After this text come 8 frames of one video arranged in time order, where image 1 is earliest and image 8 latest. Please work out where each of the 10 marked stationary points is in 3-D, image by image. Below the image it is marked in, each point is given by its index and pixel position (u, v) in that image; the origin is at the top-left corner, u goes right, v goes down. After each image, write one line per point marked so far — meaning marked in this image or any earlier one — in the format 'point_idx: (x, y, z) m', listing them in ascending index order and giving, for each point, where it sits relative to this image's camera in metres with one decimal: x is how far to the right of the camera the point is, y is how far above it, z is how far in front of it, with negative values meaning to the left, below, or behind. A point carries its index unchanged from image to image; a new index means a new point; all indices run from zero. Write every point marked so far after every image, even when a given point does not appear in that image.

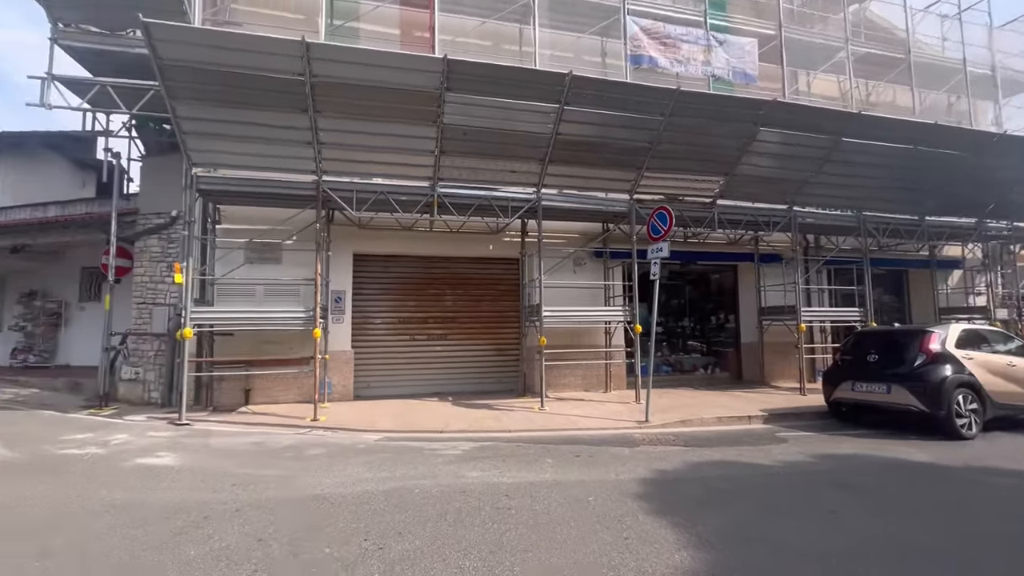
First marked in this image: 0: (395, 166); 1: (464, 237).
0: (-2.5, +2.6, +10.2) m
1: (-1.3, +1.3, +12.6) m
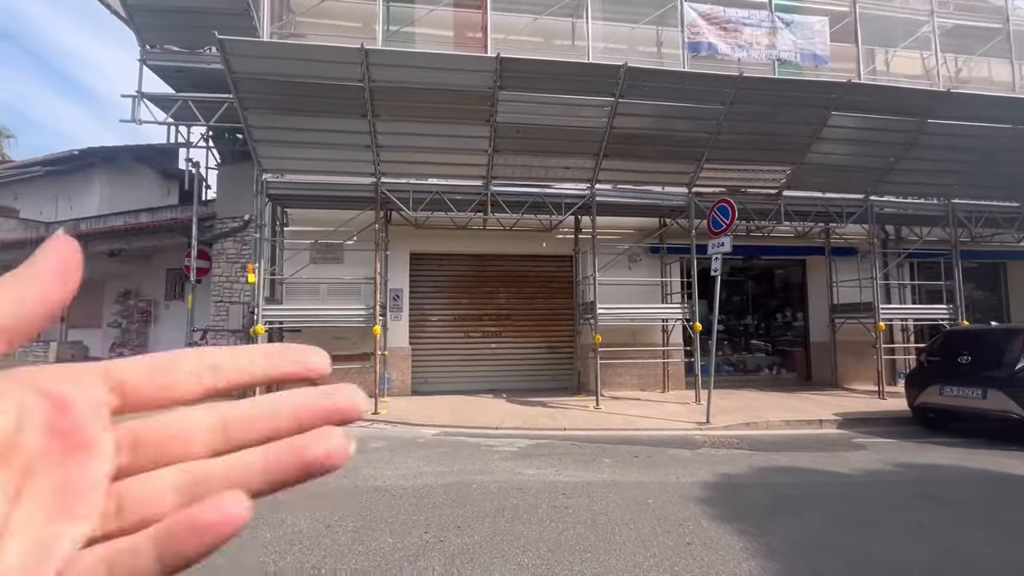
0: (-1.4, +2.7, +10.4) m
1: (+0.1, +1.4, +12.6) m
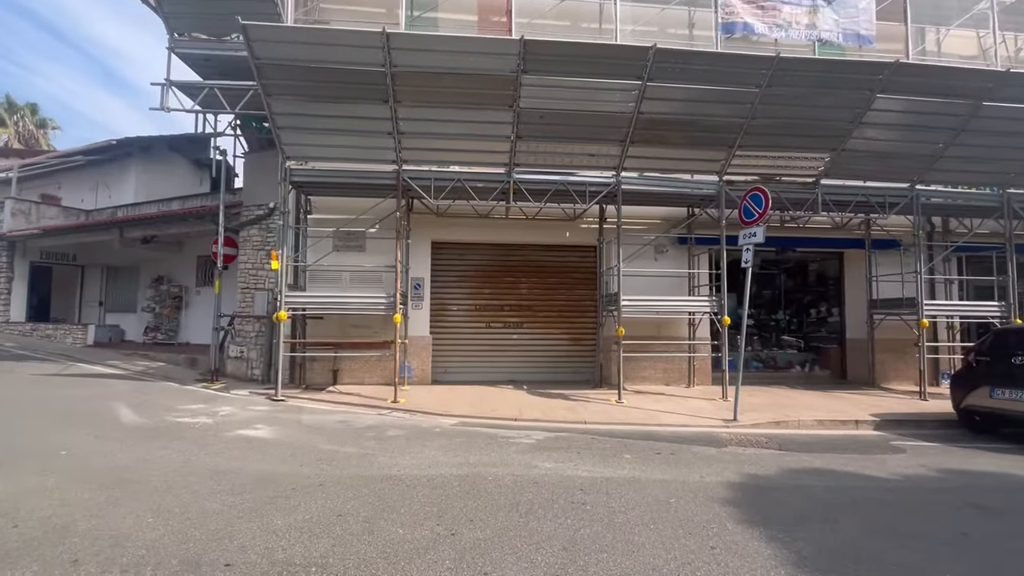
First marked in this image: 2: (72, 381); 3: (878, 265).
0: (-0.9, +2.9, +10.2) m
1: (+0.7, +1.7, +12.4) m
2: (-9.9, -2.1, +10.7) m
3: (+10.1, +0.6, +13.1) m
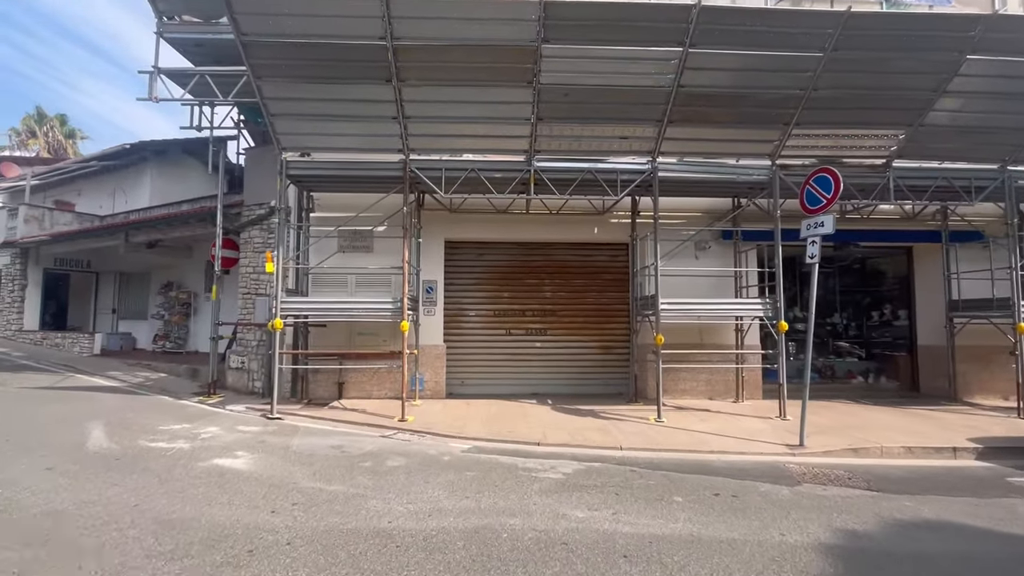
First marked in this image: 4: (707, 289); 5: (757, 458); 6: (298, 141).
0: (-0.5, +2.8, +9.1) m
1: (+1.2, +1.6, +11.1) m
2: (-9.4, -2.2, +10.0) m
3: (+10.6, +0.7, +11.4) m
4: (+4.4, 0.0, +10.8) m
5: (+3.6, -2.5, +7.0) m
6: (-4.1, +2.8, +9.0) m
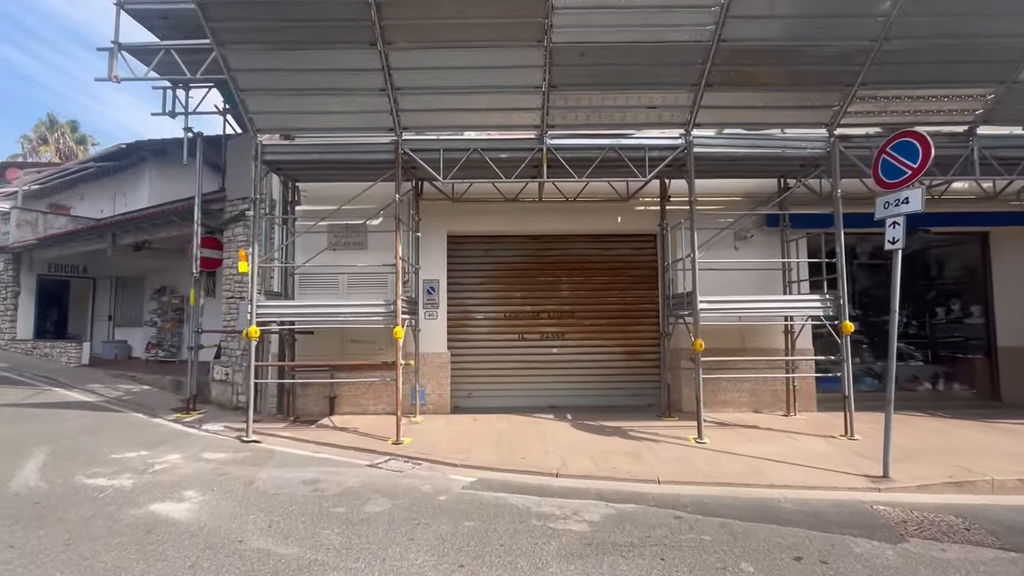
0: (-0.4, +2.9, +7.8) m
1: (+1.5, +1.6, +9.8) m
2: (-9.2, -2.4, +9.0) m
3: (+10.8, +0.8, +9.7) m
4: (+4.6, +0.1, +9.3) m
5: (+3.8, -2.4, +5.6) m
6: (-3.9, +2.8, +7.8) m
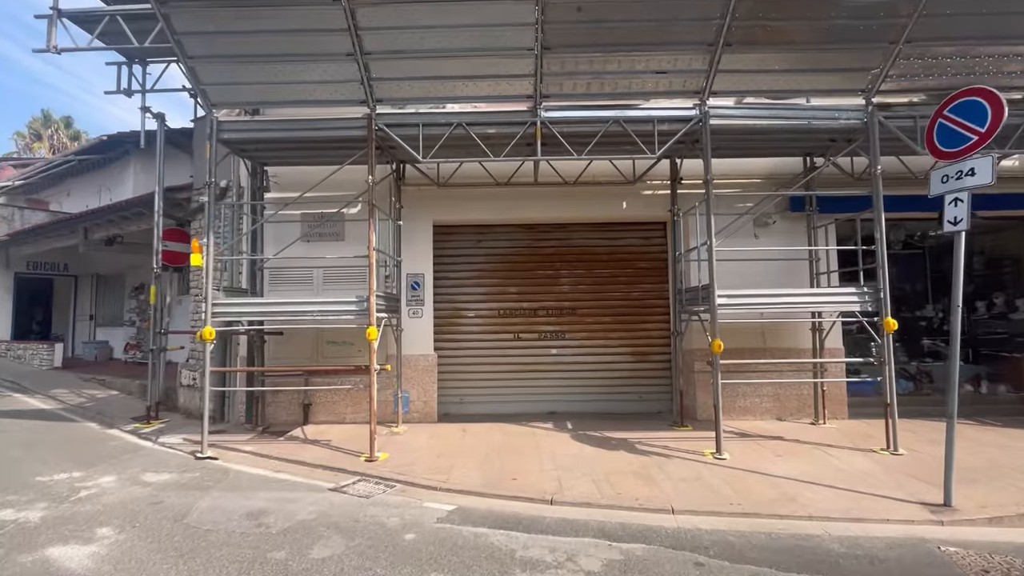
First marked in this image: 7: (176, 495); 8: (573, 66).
0: (-0.5, +2.9, +6.8) m
1: (+1.3, +1.8, +8.8) m
2: (-9.3, -2.3, +8.2) m
3: (+10.7, +1.0, +8.6) m
4: (+4.5, +0.2, +8.3) m
5: (+3.6, -2.3, +4.6) m
6: (-4.1, +2.8, +6.9) m
7: (-3.7, -2.3, +5.3) m
8: (+0.8, +3.1, +6.7) m
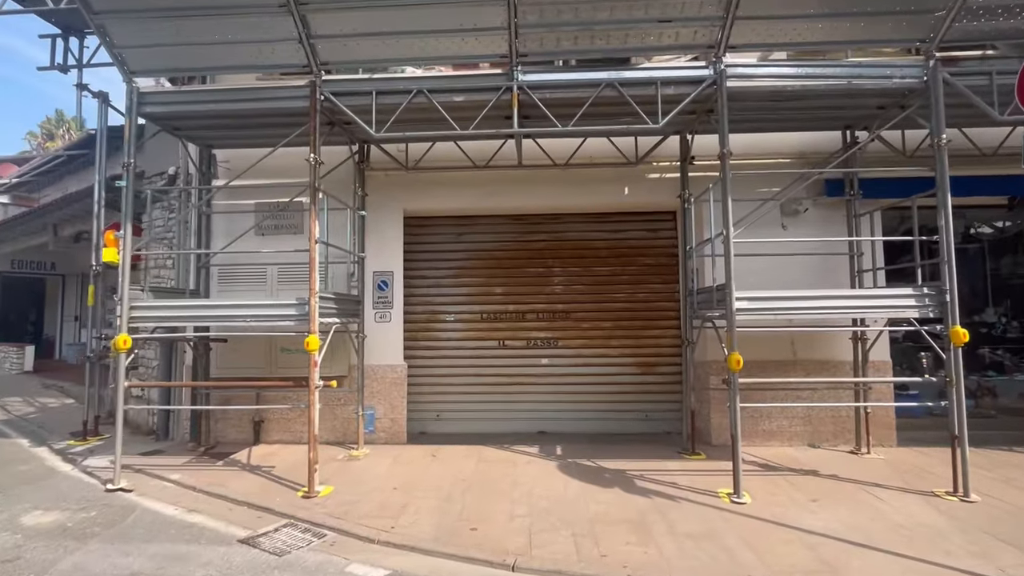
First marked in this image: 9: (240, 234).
0: (-0.9, +2.9, +5.6) m
1: (+1.1, +1.8, +7.5) m
2: (-9.6, -2.3, +7.4) m
3: (+10.4, +1.0, +6.9) m
4: (+4.2, +0.2, +6.9) m
5: (+3.1, -2.3, +3.2) m
6: (-4.4, +2.8, +5.9) m
7: (-4.1, -2.3, +4.2) m
8: (+0.5, +3.1, +5.4) m
9: (-4.3, +0.8, +7.5) m
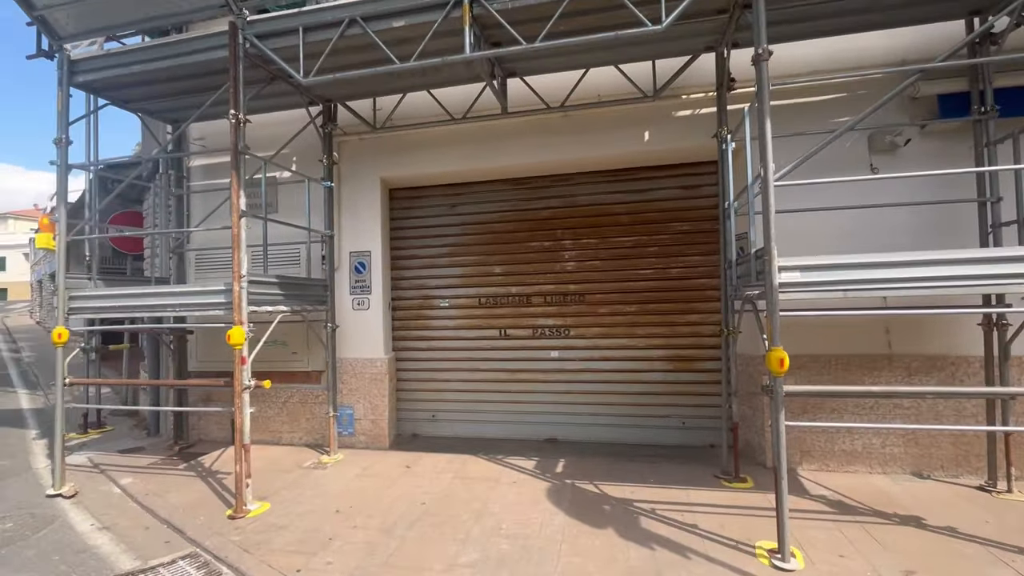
0: (-1.3, +3.1, +4.4) m
1: (+0.9, +2.1, +6.0) m
2: (-9.5, -2.3, +7.8) m
3: (+10.1, +1.5, +3.8) m
4: (+4.0, +0.5, +4.9) m
5: (+2.3, -2.1, +1.5) m
6: (-4.8, +3.0, +5.3) m
7: (-4.6, -2.2, +3.7) m
8: (0.0, +3.3, +4.0) m
9: (-4.3, +1.0, +6.9) m
